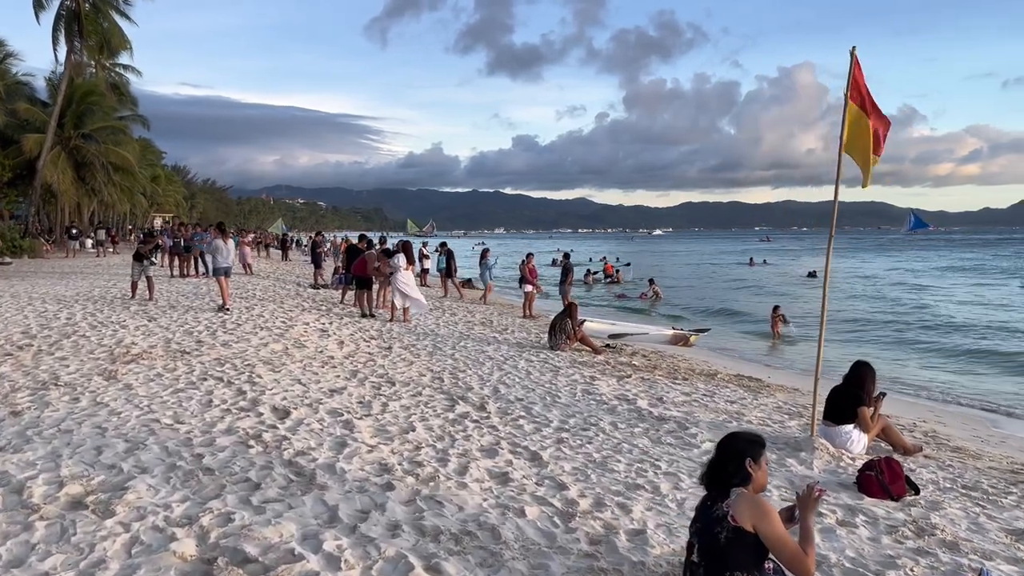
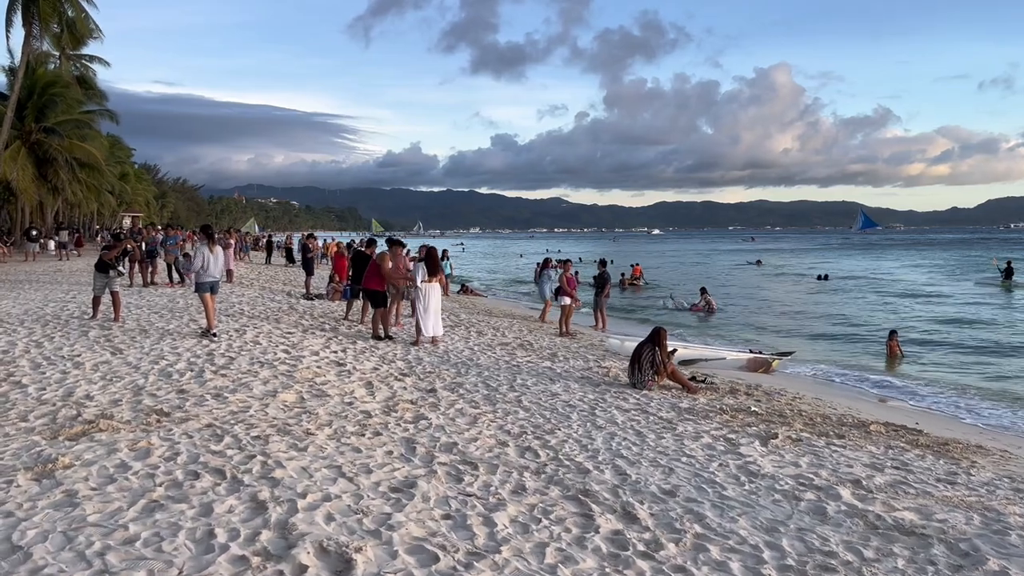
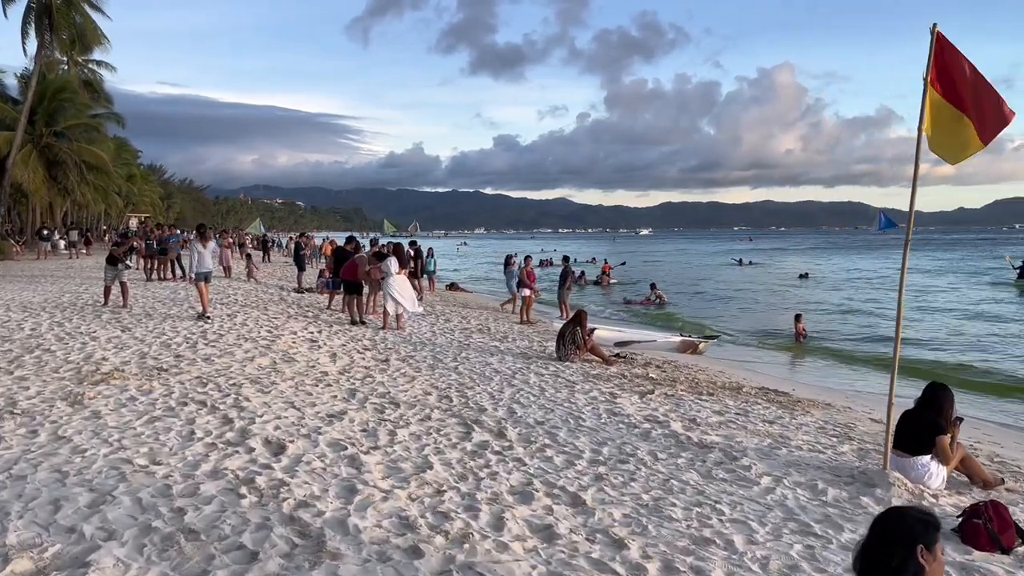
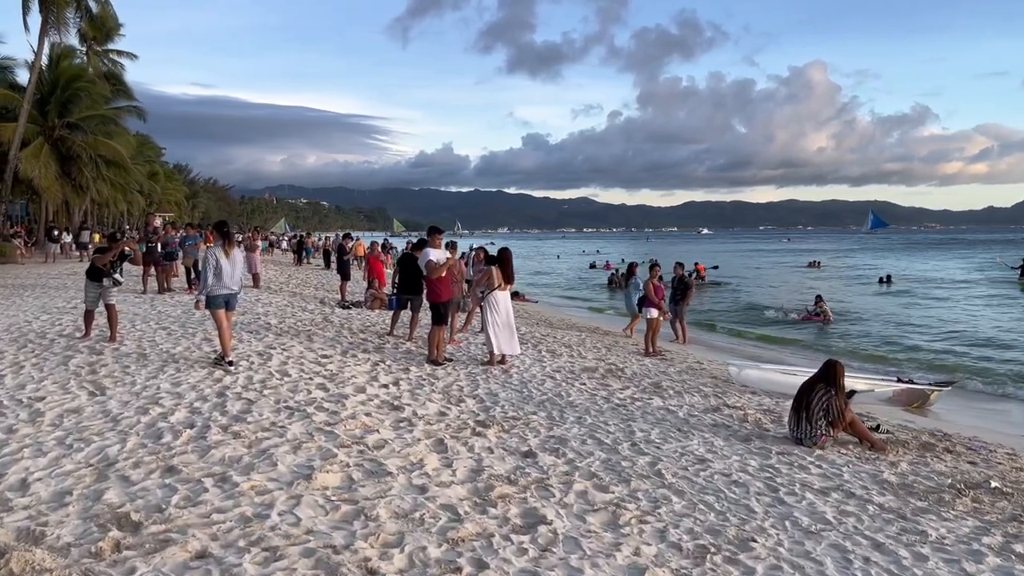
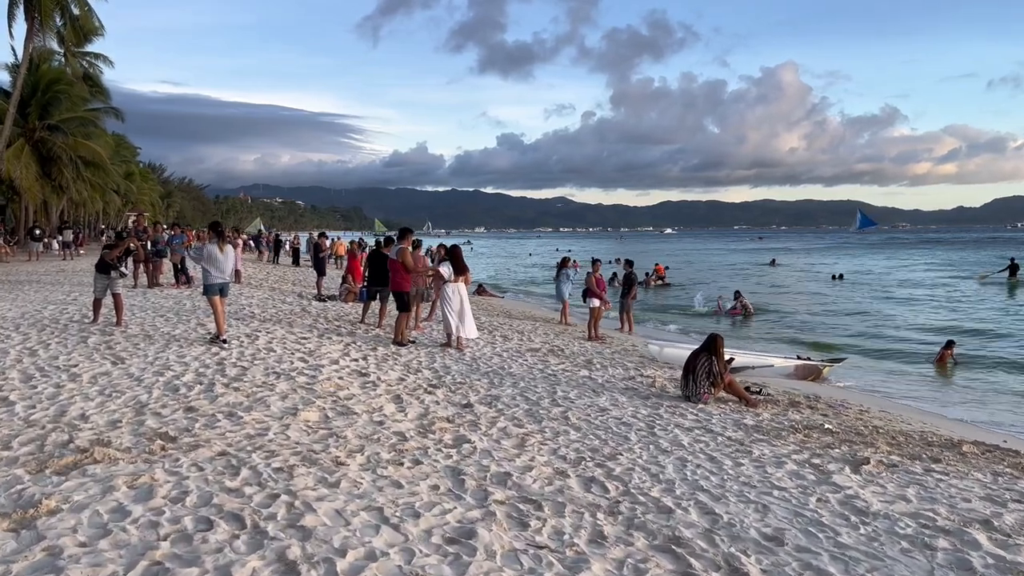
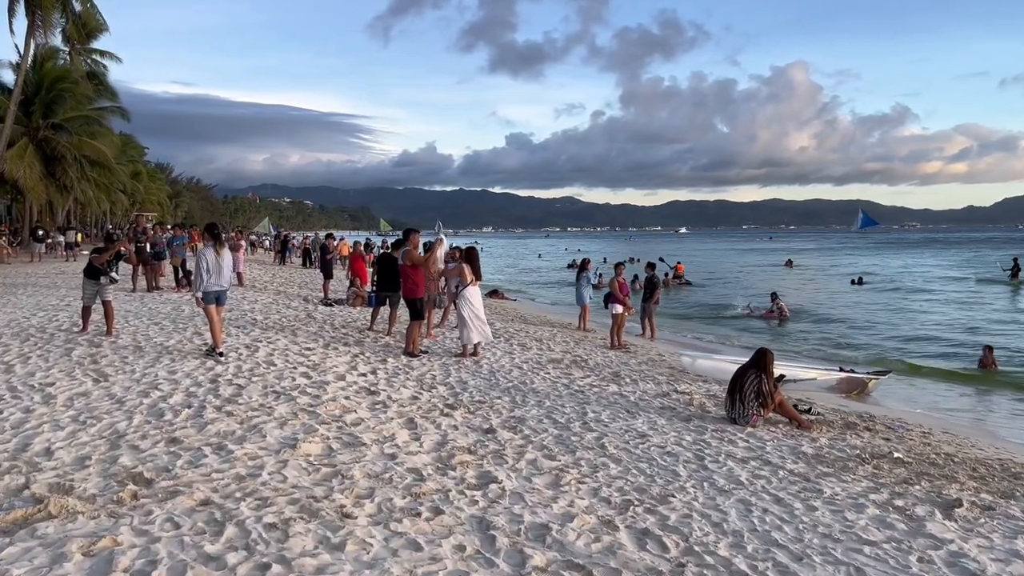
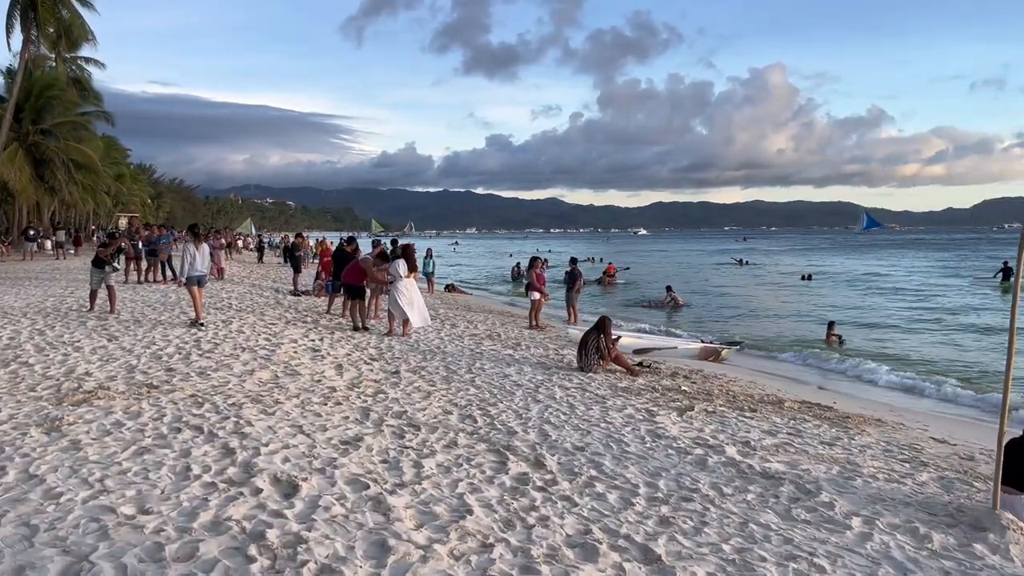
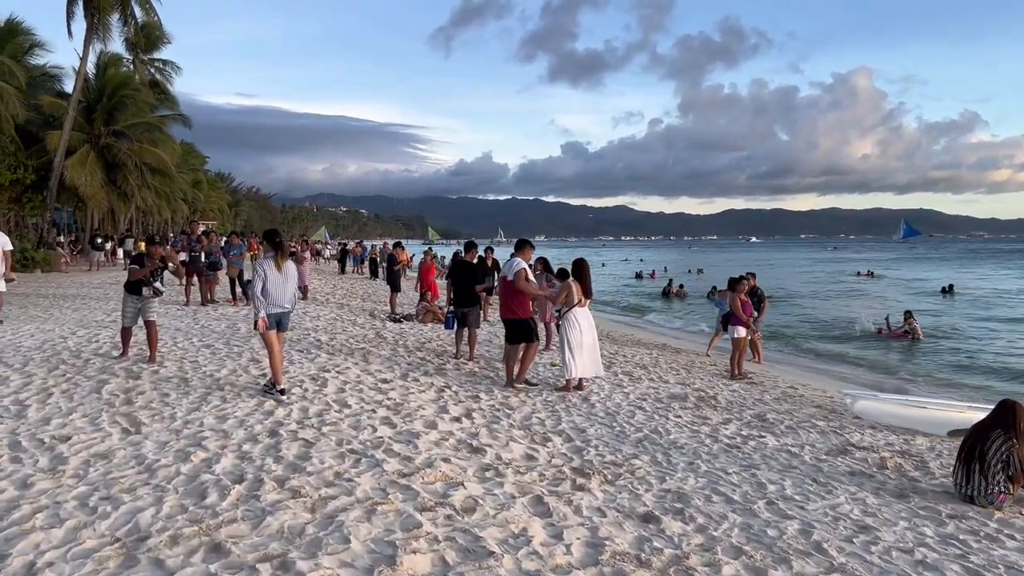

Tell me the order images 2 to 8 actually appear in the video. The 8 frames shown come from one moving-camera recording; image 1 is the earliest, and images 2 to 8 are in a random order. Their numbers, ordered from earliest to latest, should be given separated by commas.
3, 7, 2, 5, 6, 4, 8
